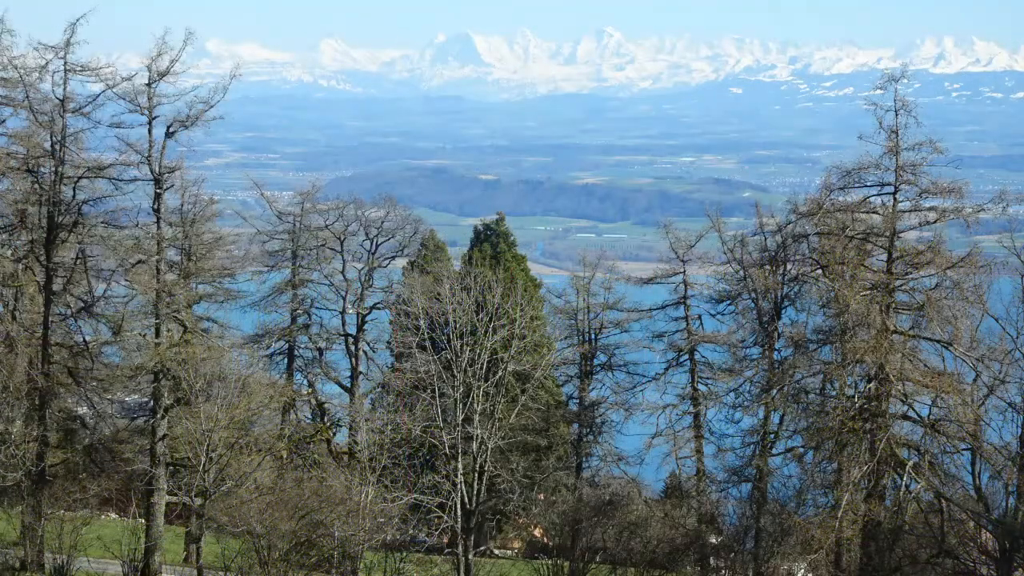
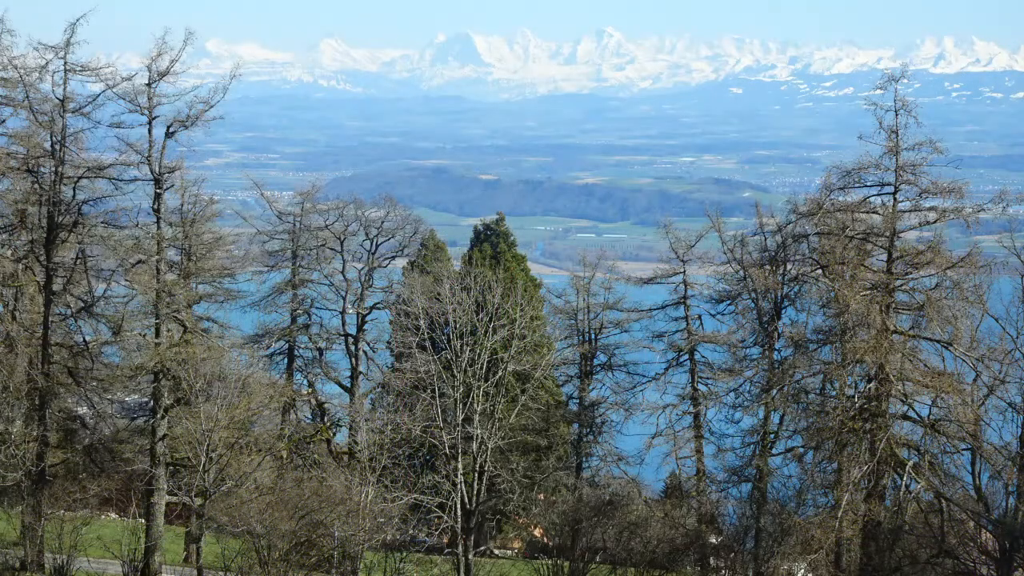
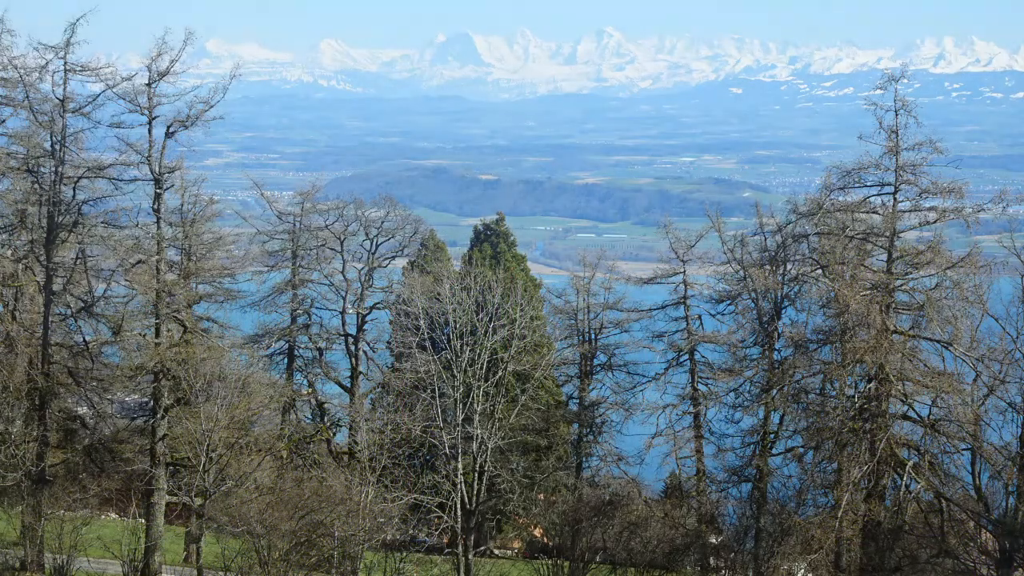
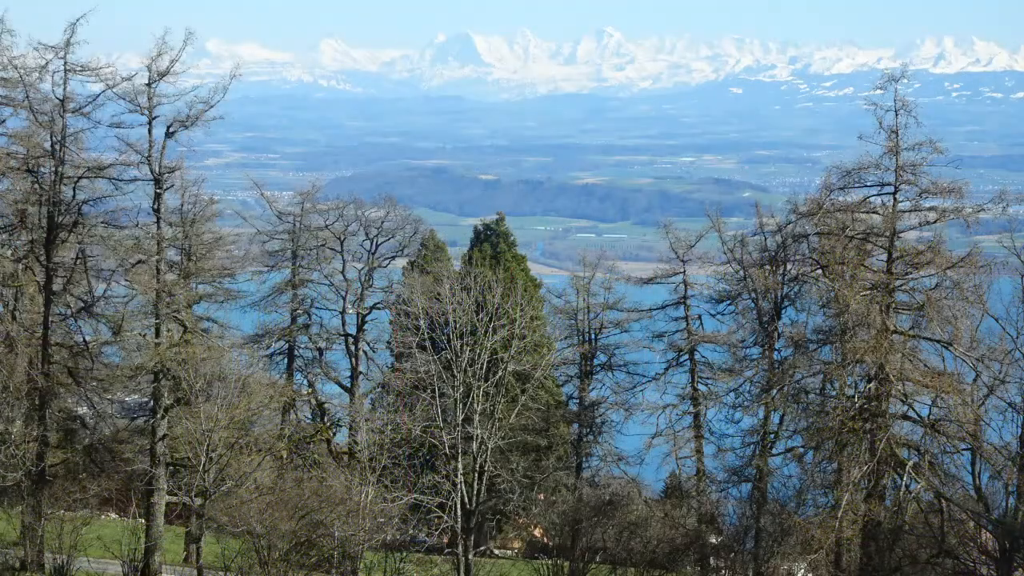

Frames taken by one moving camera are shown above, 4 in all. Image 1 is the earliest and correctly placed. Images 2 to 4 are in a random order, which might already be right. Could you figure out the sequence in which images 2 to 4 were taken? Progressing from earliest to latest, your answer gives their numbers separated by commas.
4, 2, 3
